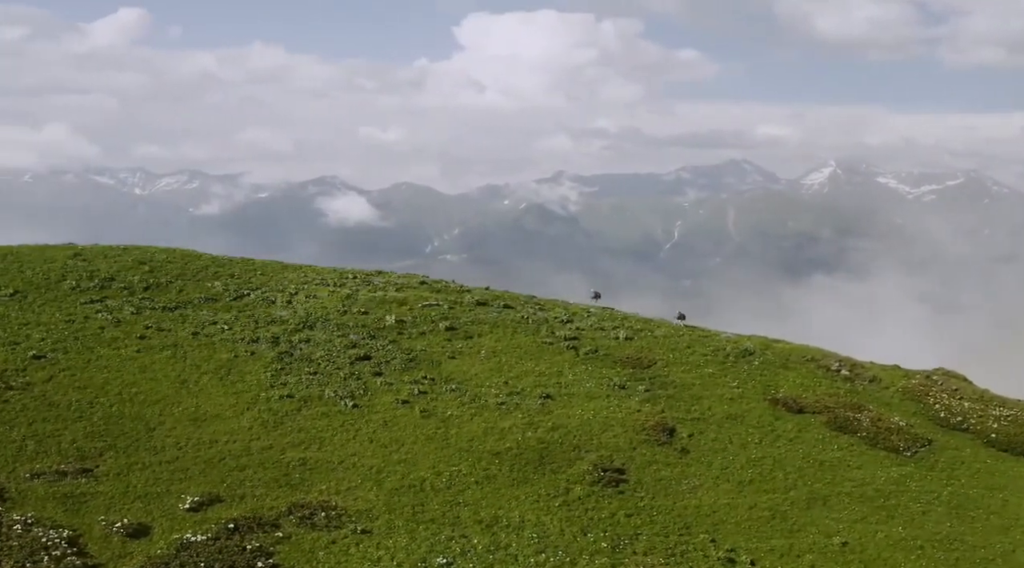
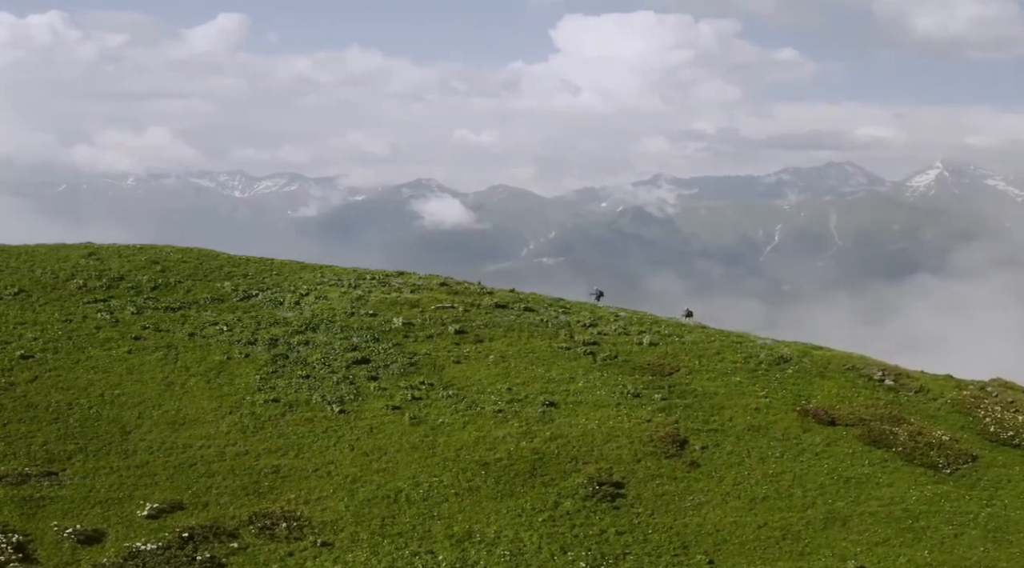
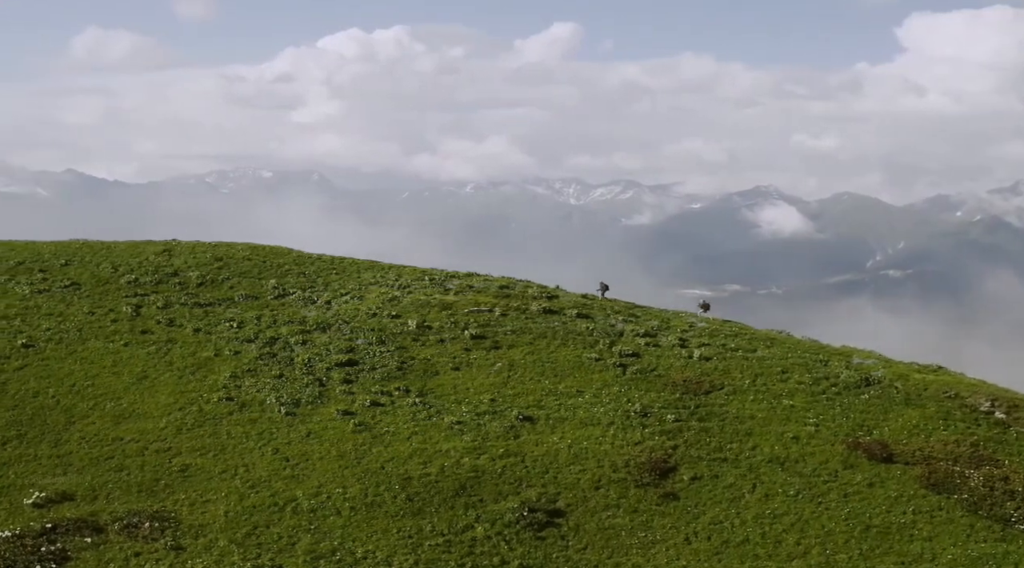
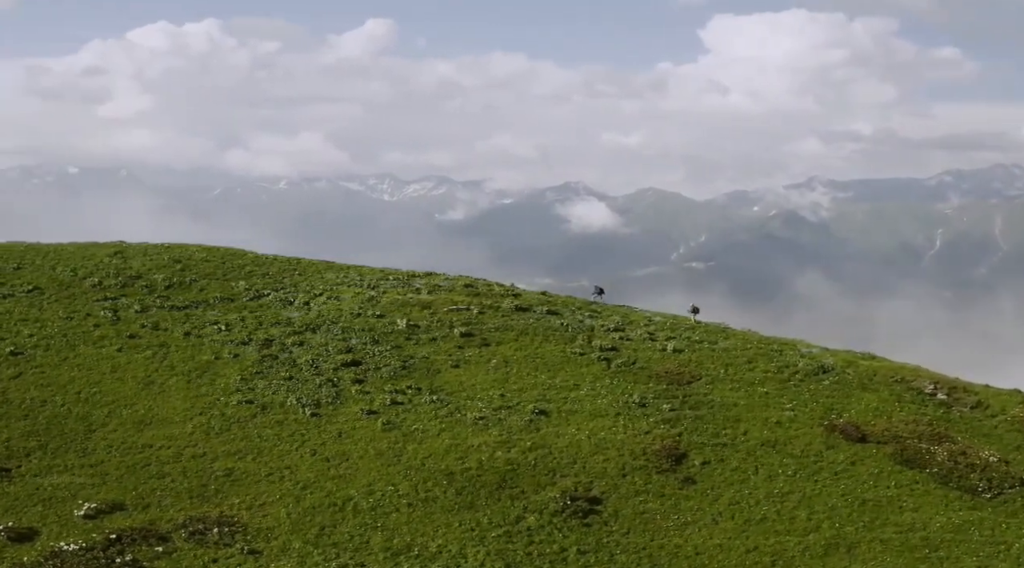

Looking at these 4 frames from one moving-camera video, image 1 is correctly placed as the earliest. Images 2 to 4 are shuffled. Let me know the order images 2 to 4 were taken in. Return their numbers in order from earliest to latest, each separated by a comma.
2, 4, 3
